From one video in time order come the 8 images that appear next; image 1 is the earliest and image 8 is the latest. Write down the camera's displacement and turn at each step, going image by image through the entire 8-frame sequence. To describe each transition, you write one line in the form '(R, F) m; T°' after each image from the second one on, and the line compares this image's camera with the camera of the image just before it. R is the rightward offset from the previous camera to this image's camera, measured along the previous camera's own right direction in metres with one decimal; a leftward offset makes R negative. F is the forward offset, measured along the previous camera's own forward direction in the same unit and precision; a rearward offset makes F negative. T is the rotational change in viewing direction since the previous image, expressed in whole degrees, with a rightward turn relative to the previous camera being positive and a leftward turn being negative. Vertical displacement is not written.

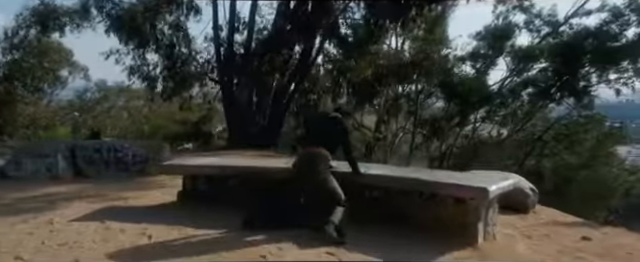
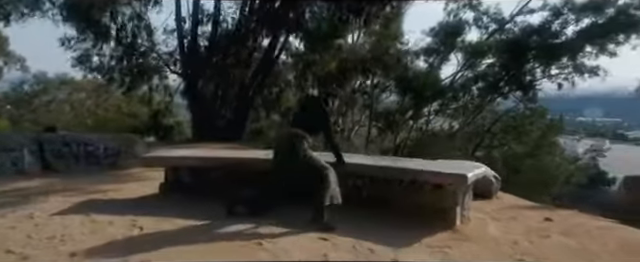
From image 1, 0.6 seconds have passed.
(-0.2, -0.1) m; +6°
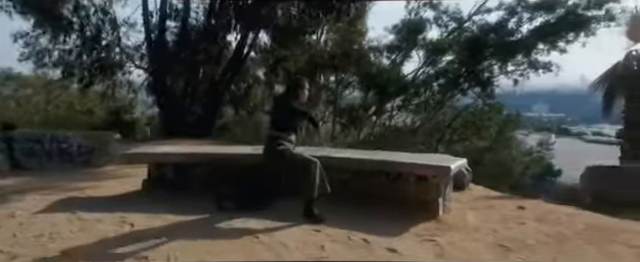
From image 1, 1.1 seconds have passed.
(-0.2, -0.1) m; +5°
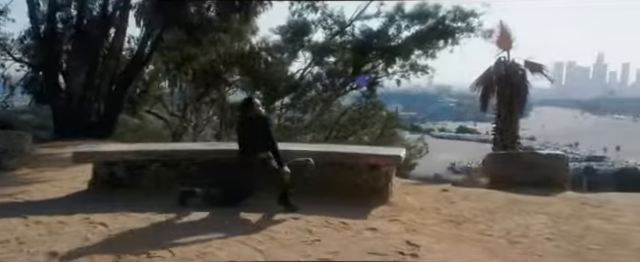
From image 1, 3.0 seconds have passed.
(-0.6, -0.1) m; +15°
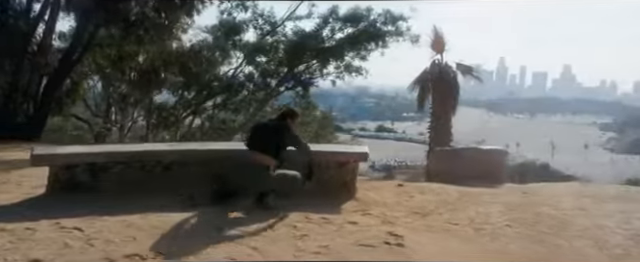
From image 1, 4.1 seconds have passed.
(-0.3, -0.1) m; +9°
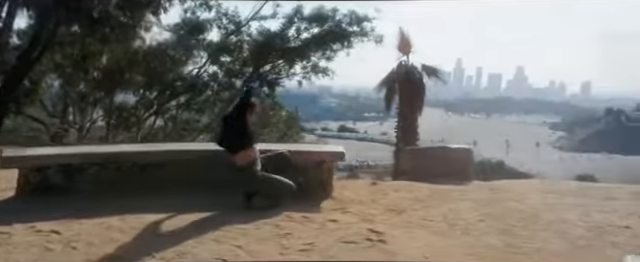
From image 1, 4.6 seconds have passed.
(-0.1, 0.0) m; +5°
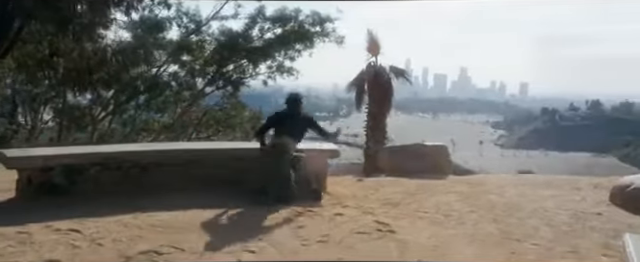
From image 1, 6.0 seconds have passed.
(-0.3, -0.1) m; +6°
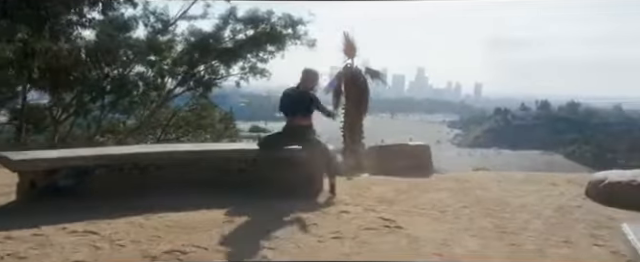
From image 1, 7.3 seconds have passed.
(-0.3, -0.1) m; +4°
